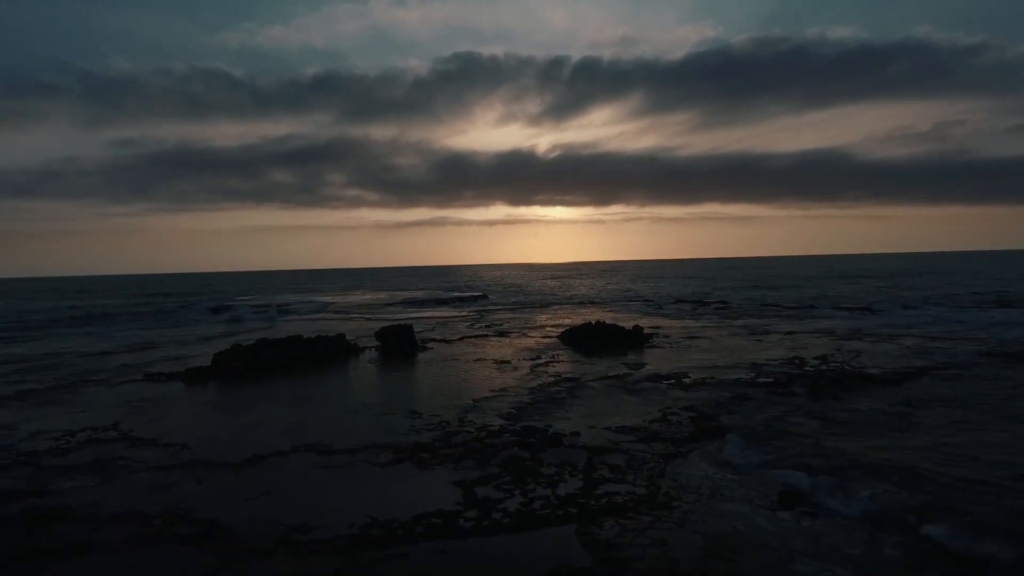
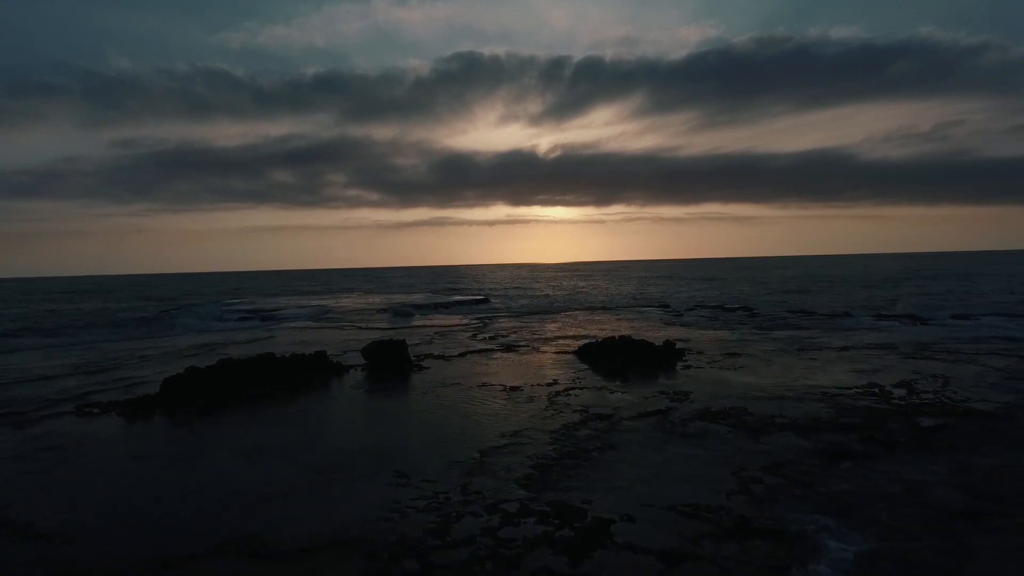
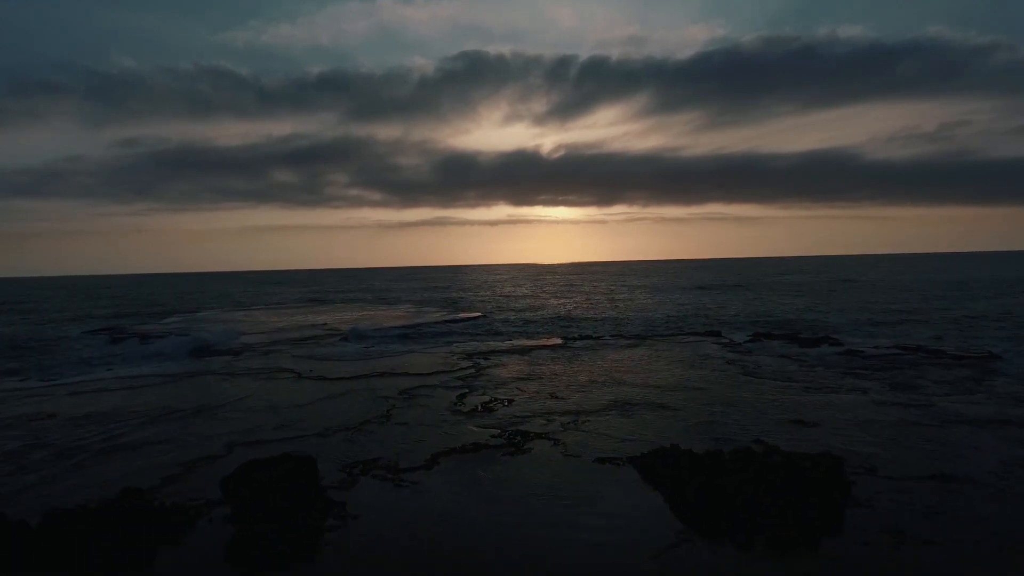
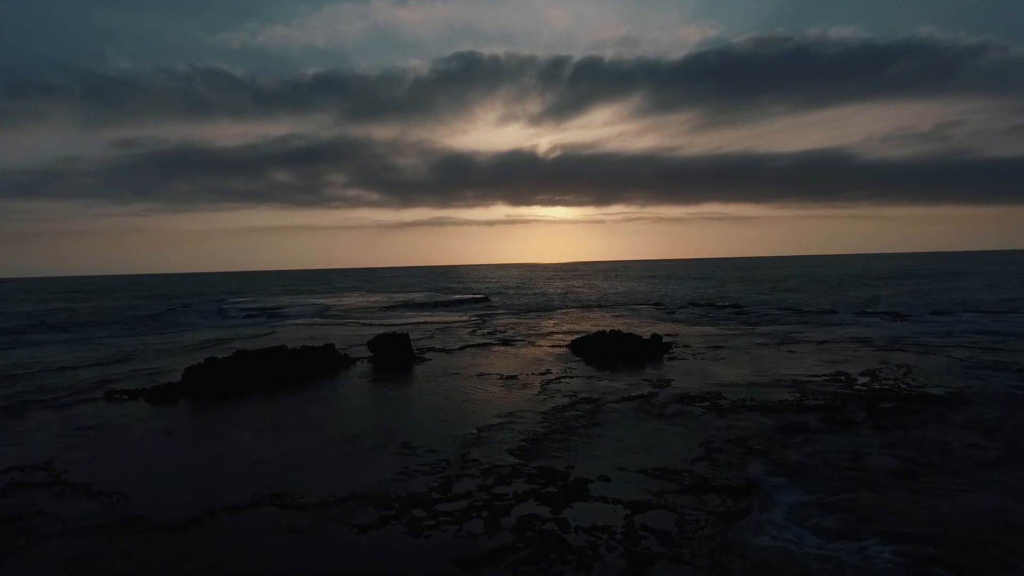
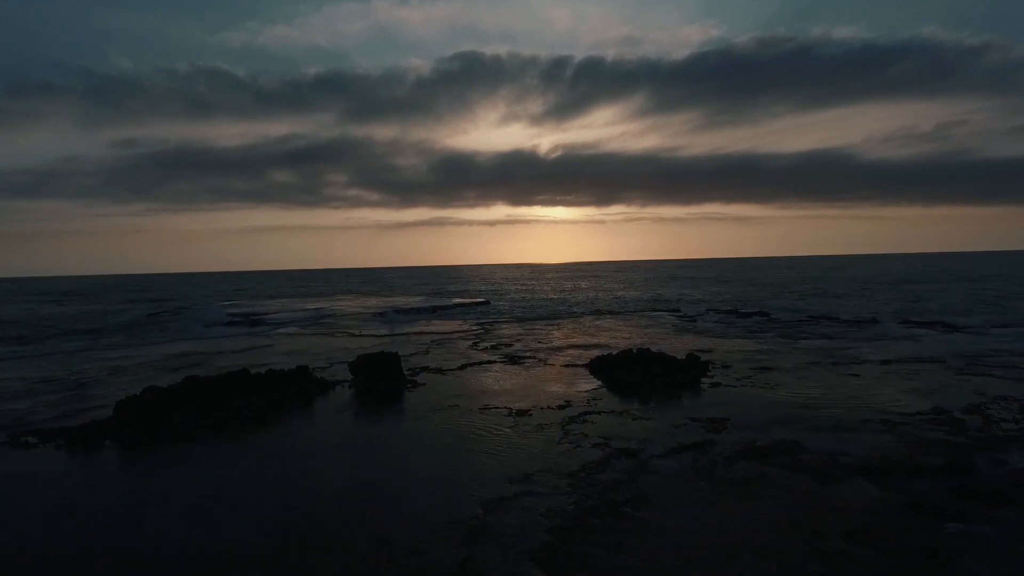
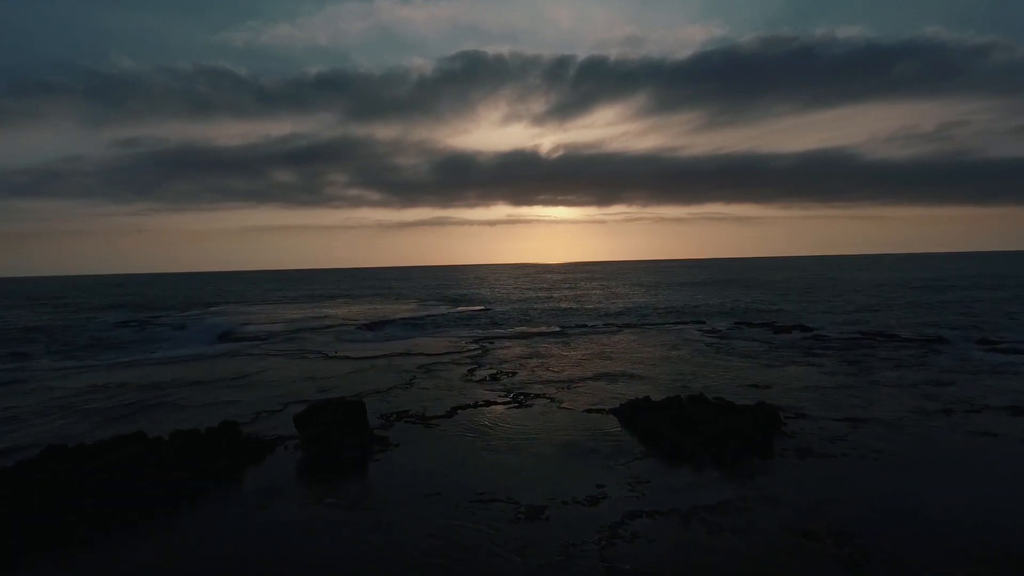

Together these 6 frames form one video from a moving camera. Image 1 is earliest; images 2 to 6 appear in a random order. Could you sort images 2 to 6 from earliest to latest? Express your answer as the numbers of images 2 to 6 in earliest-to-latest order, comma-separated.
4, 2, 5, 6, 3
